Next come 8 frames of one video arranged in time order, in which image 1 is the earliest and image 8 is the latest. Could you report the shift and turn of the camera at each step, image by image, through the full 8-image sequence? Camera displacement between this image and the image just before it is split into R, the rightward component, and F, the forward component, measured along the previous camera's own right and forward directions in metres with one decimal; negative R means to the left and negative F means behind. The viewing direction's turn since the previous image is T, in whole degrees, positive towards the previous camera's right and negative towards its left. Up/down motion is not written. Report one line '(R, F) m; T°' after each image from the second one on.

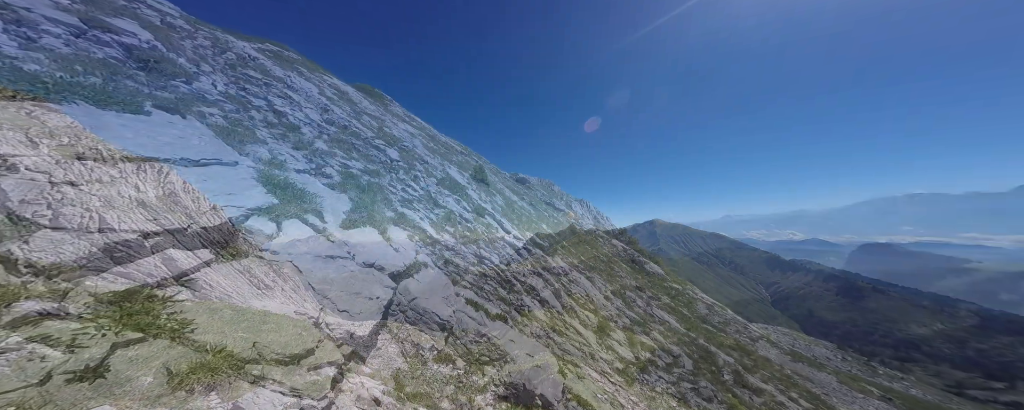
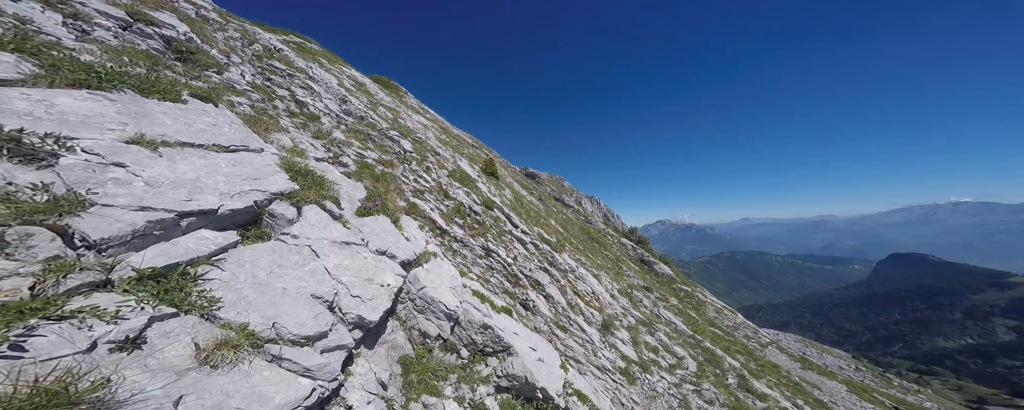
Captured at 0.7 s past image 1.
(-0.2, -0.1) m; -2°
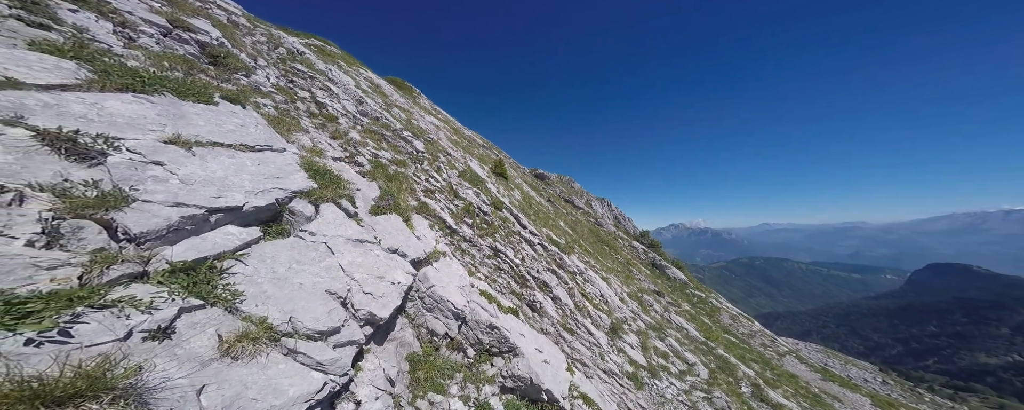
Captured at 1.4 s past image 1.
(-0.2, -0.1) m; -2°
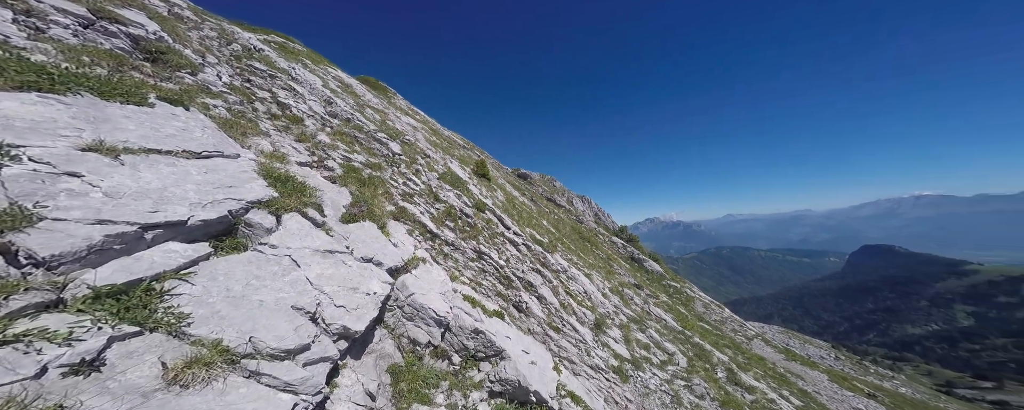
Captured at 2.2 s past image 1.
(+0.4, +0.1) m; +3°
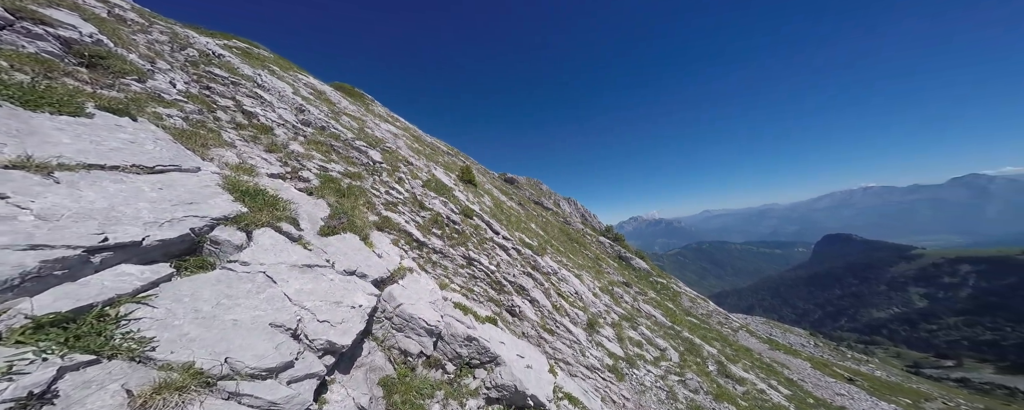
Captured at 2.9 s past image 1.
(+0.3, 0.0) m; +2°
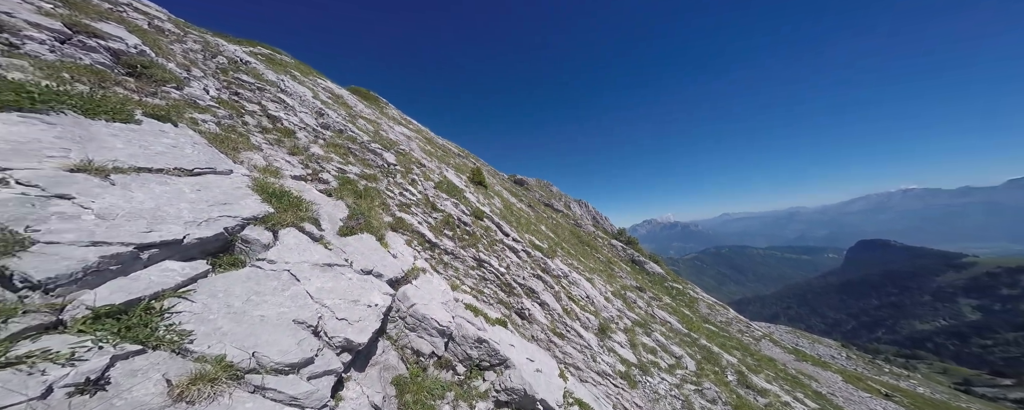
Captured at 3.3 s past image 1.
(-0.3, -0.2) m; -2°
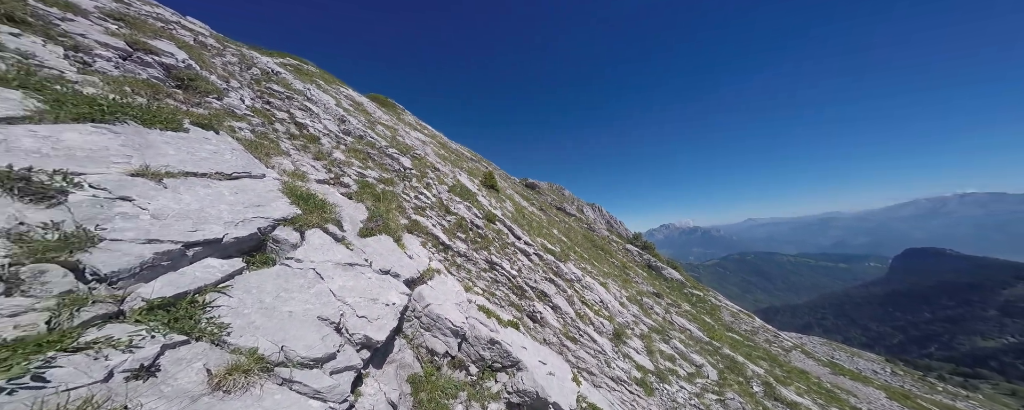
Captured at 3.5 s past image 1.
(-0.1, -0.2) m; -3°
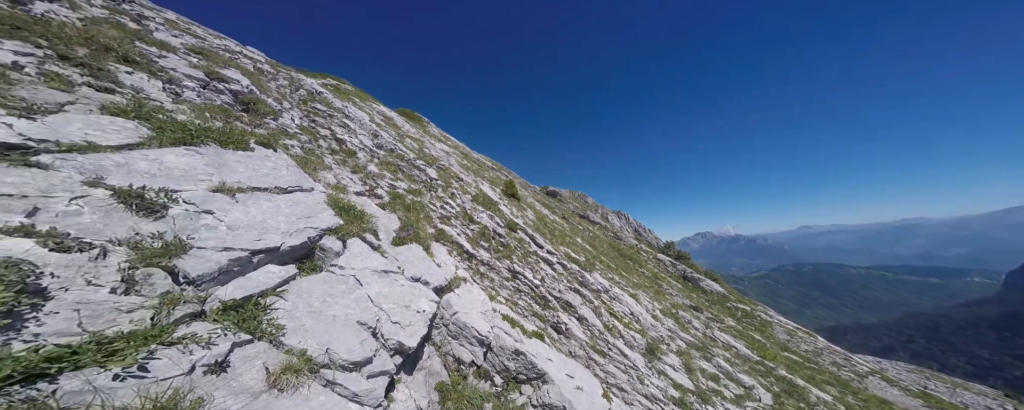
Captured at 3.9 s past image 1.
(-0.4, -0.2) m; -4°
